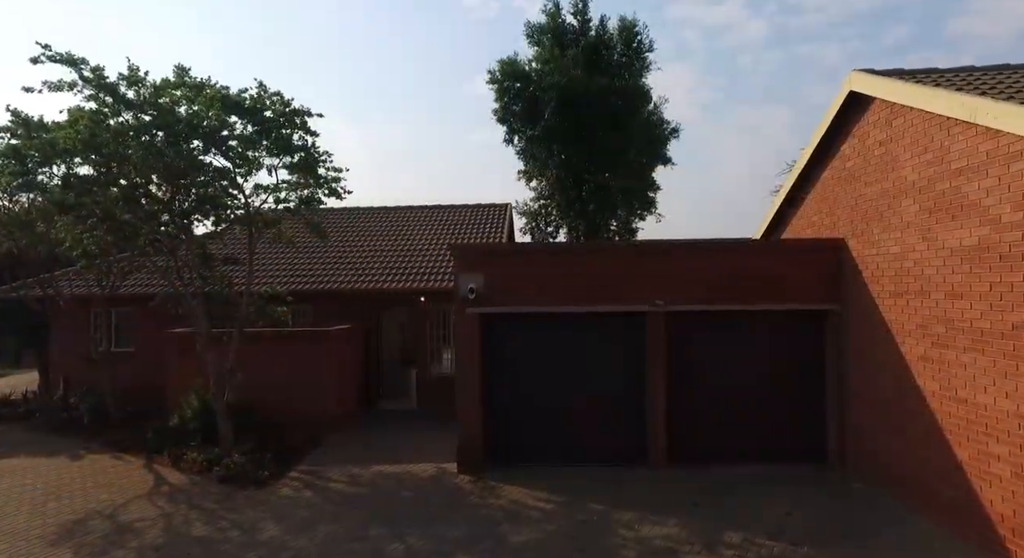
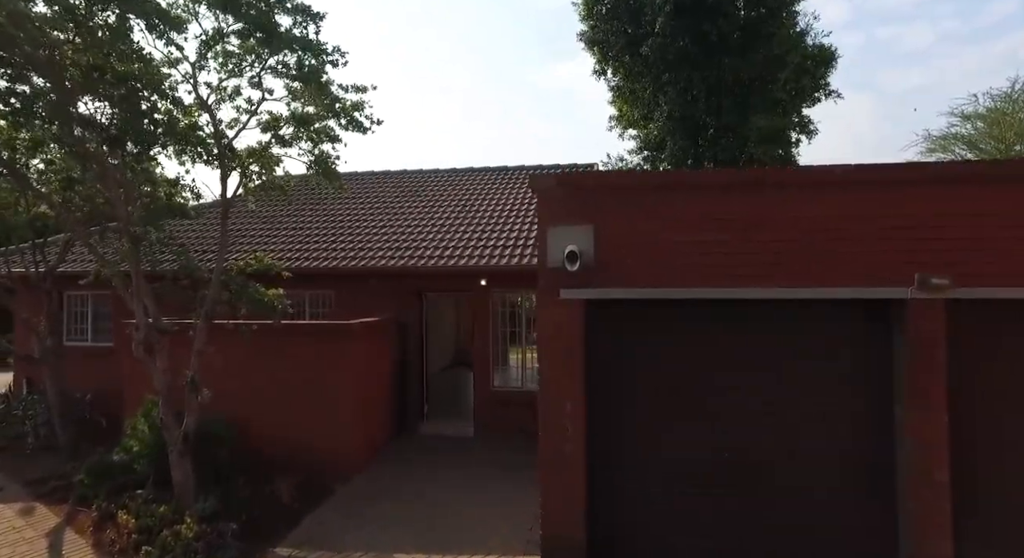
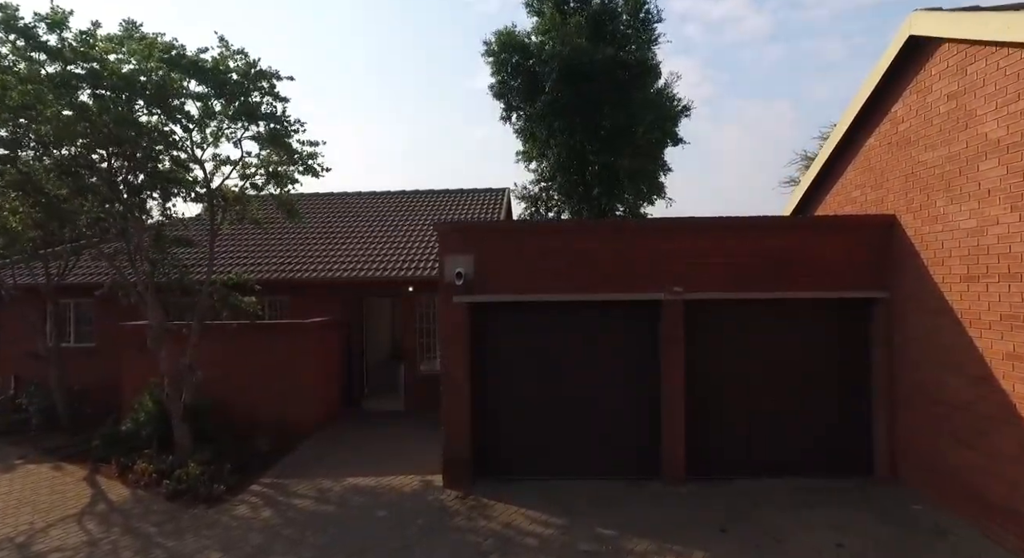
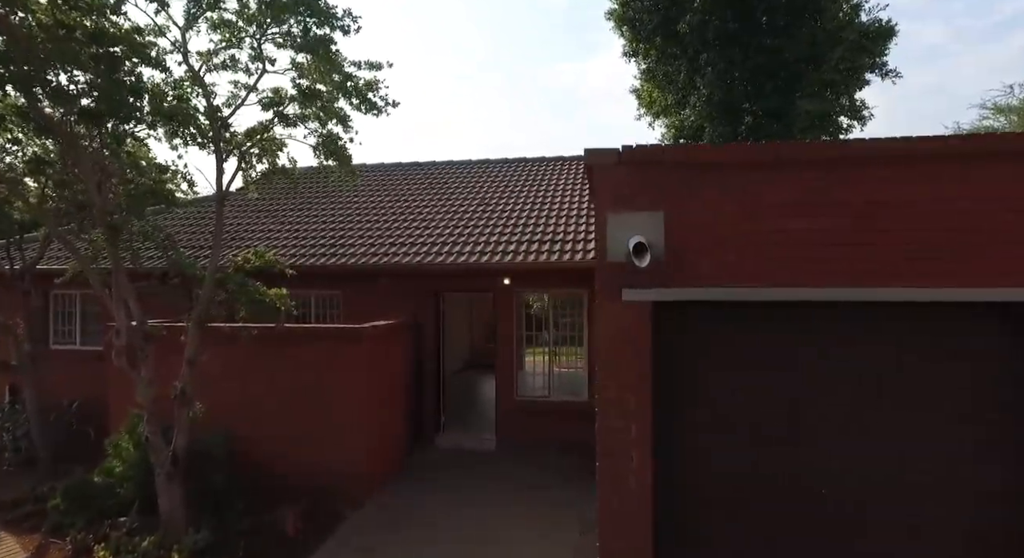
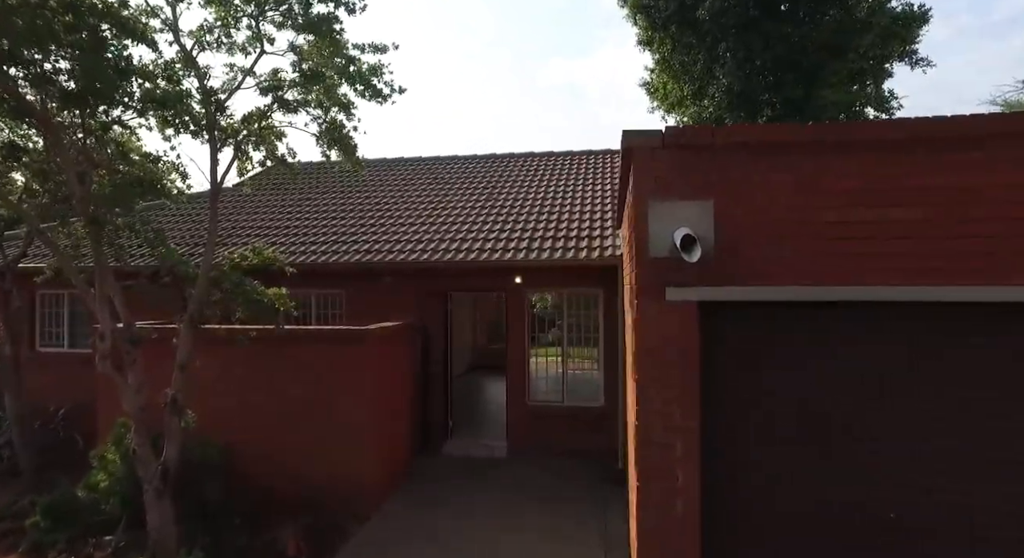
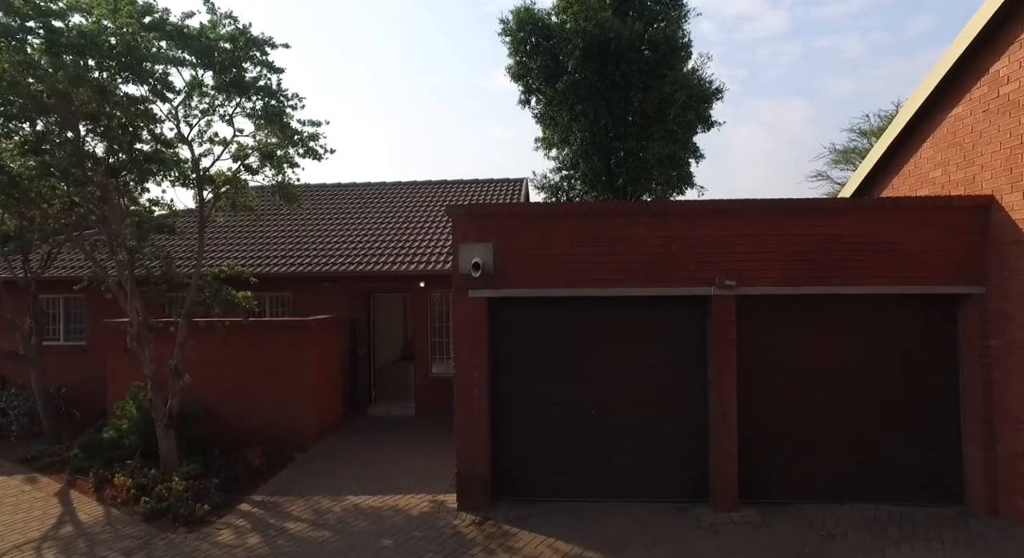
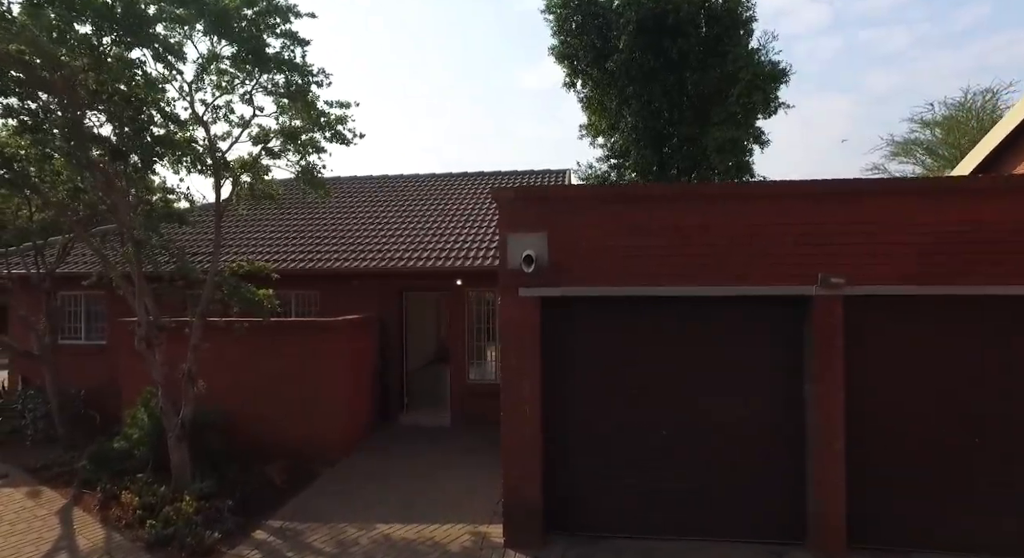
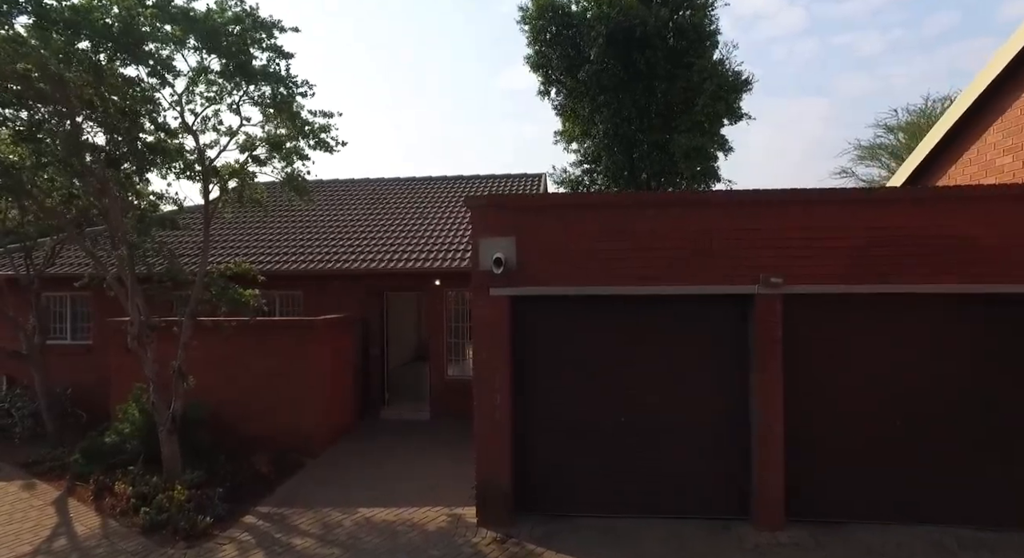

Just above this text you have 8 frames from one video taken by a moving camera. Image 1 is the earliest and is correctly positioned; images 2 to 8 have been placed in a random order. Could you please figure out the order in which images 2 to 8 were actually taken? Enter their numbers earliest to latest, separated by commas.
3, 6, 8, 7, 2, 4, 5
